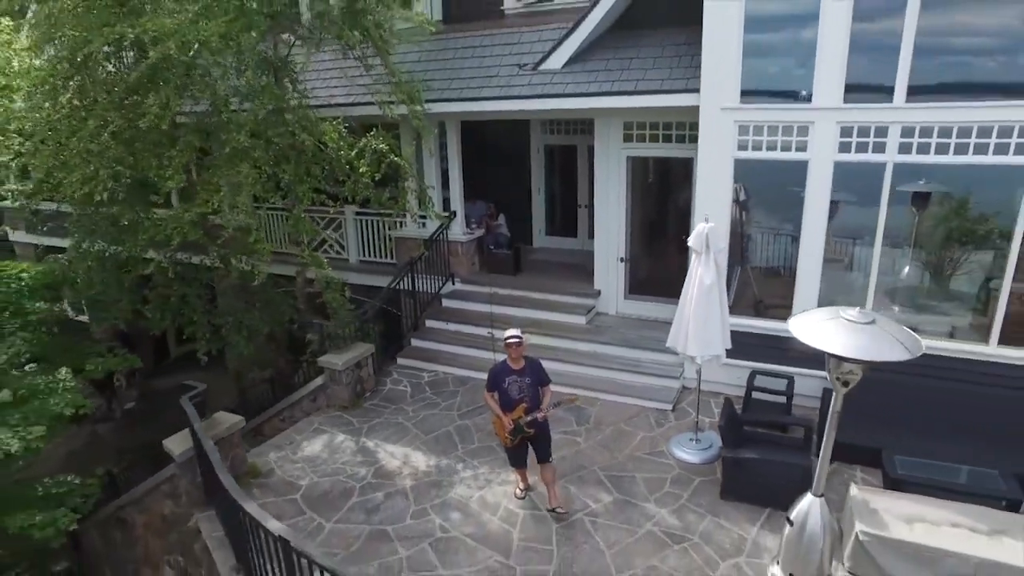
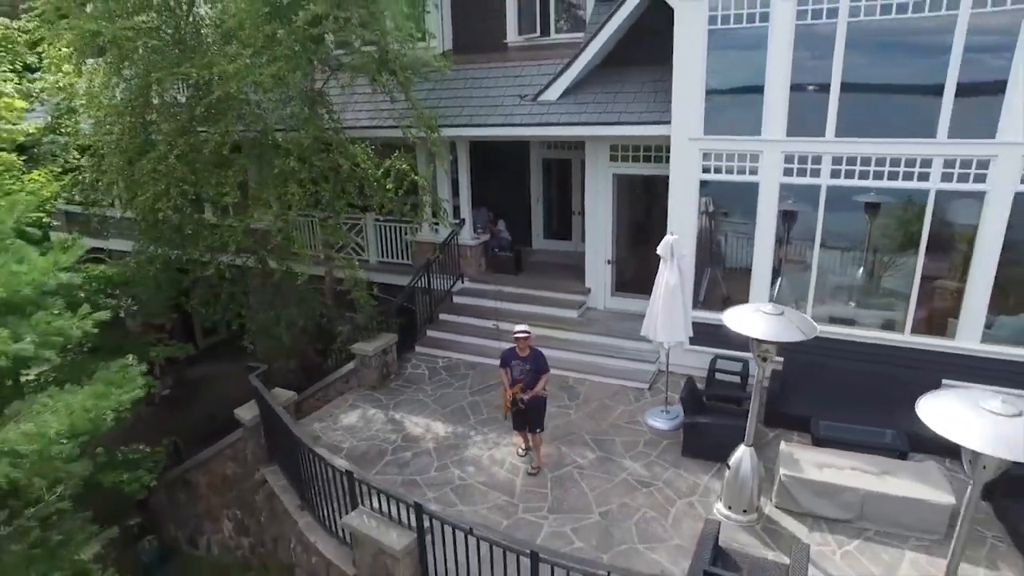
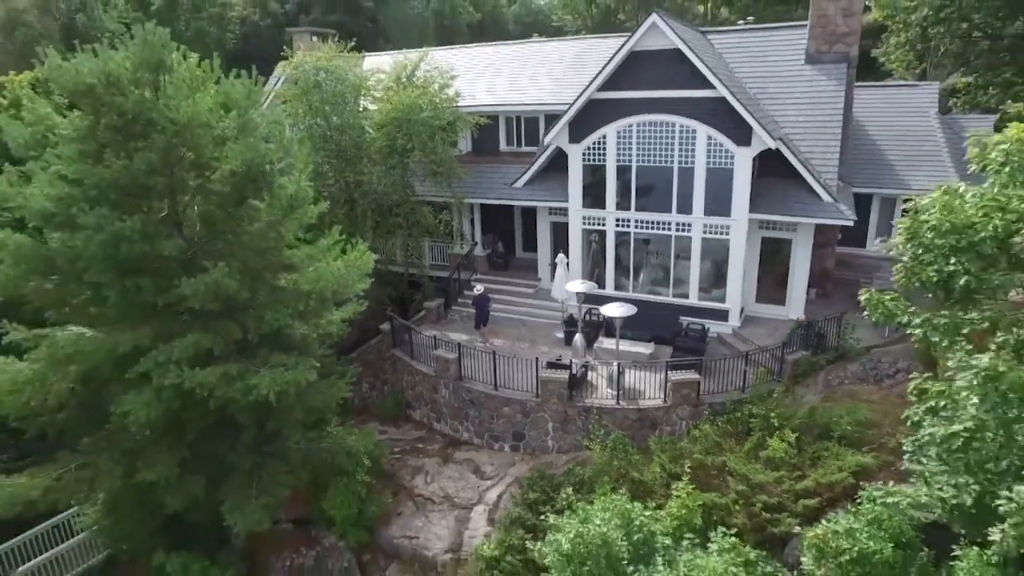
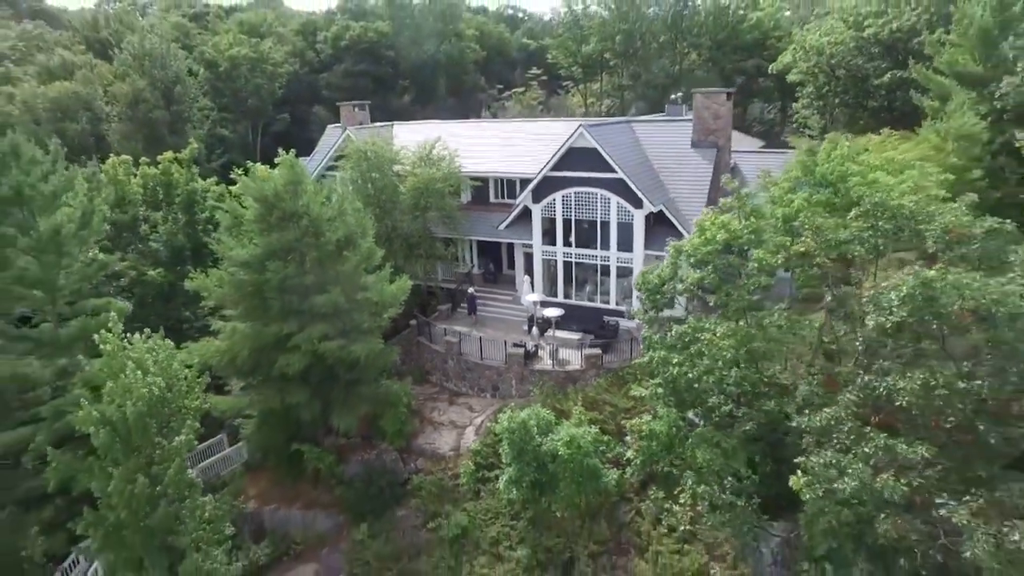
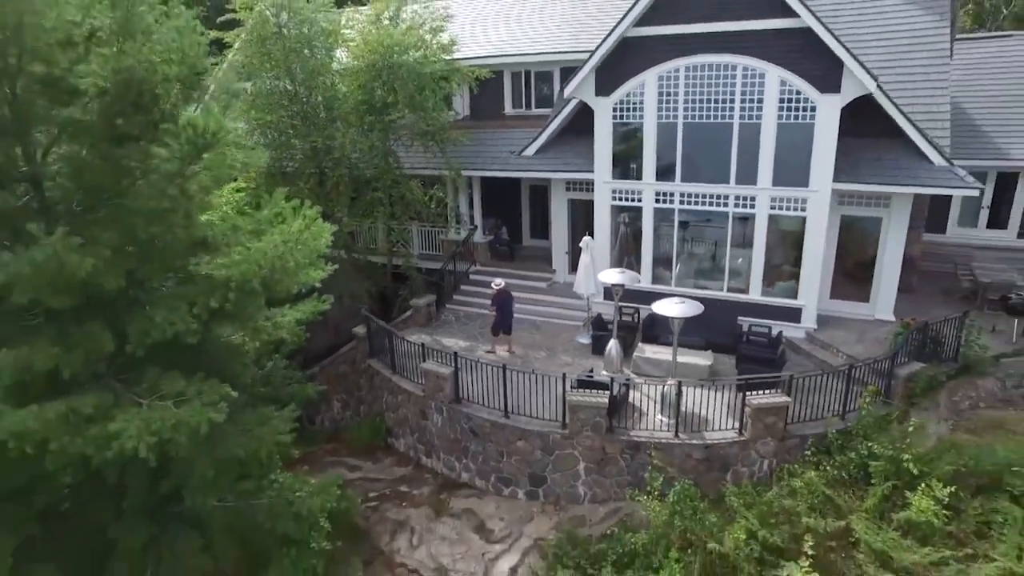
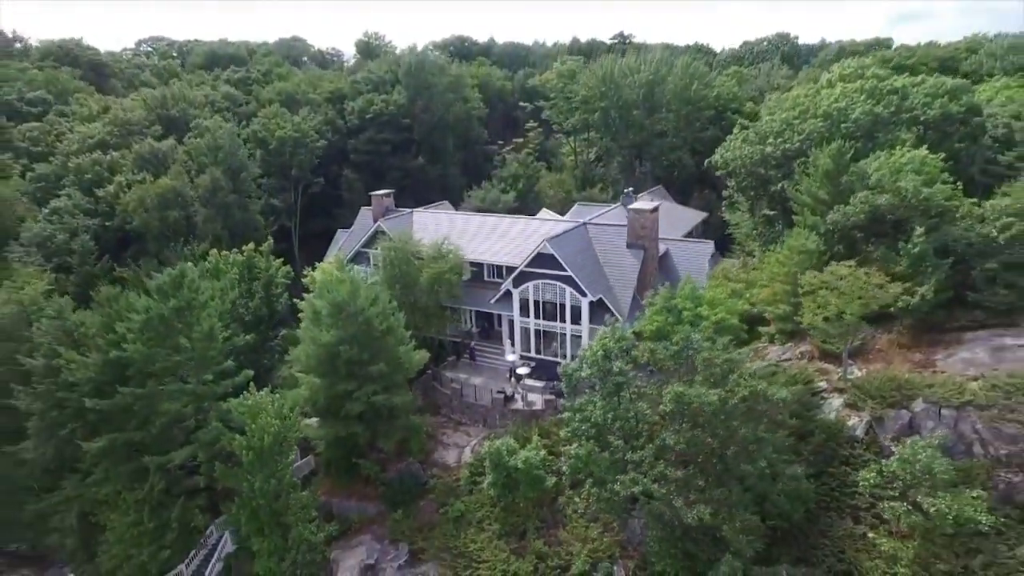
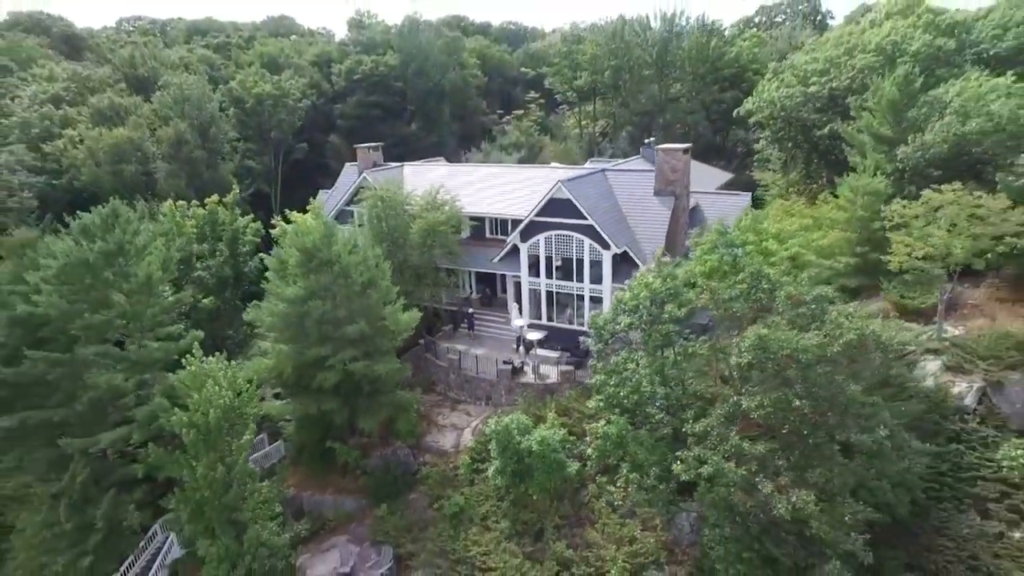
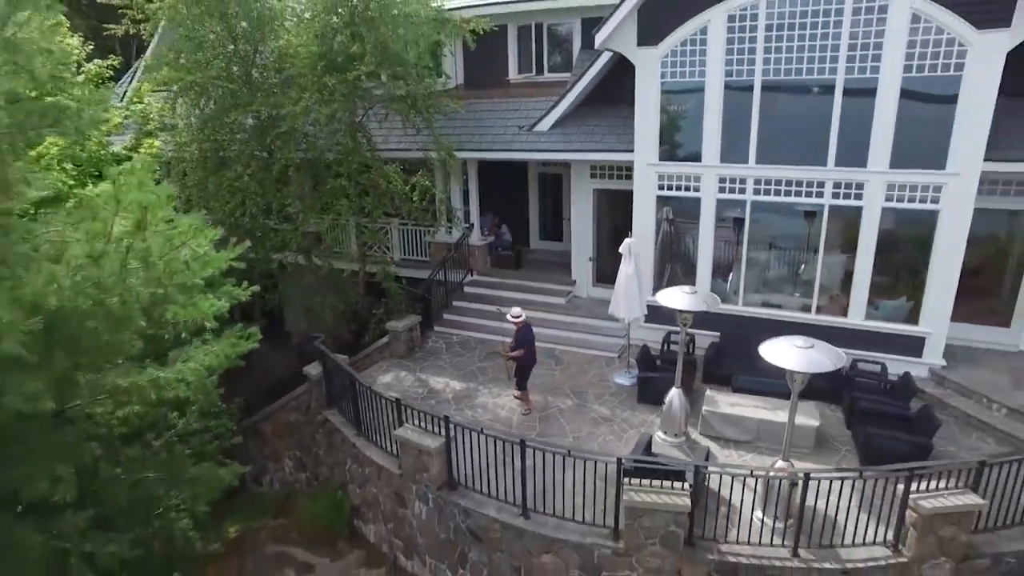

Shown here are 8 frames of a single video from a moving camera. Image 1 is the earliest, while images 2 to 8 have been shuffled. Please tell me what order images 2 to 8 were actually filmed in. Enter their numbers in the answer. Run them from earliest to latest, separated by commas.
2, 8, 5, 3, 4, 7, 6
